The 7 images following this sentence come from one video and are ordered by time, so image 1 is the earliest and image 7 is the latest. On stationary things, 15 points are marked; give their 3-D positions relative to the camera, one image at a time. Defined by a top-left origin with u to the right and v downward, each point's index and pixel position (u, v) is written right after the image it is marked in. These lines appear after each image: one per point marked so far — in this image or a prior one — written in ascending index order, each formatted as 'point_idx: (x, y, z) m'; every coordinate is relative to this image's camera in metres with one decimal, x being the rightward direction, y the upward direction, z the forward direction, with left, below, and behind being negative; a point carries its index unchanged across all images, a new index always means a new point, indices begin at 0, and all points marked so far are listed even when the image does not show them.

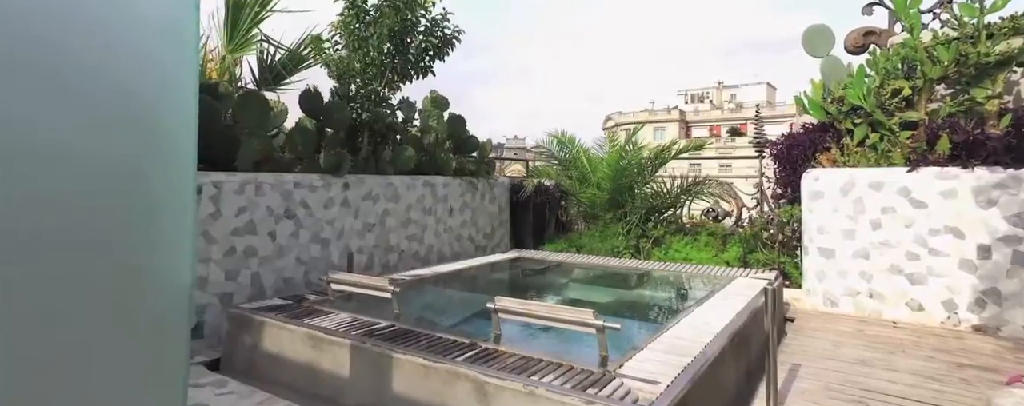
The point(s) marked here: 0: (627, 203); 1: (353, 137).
0: (+1.3, 0.0, +6.1) m
1: (-1.3, +0.5, +4.6) m
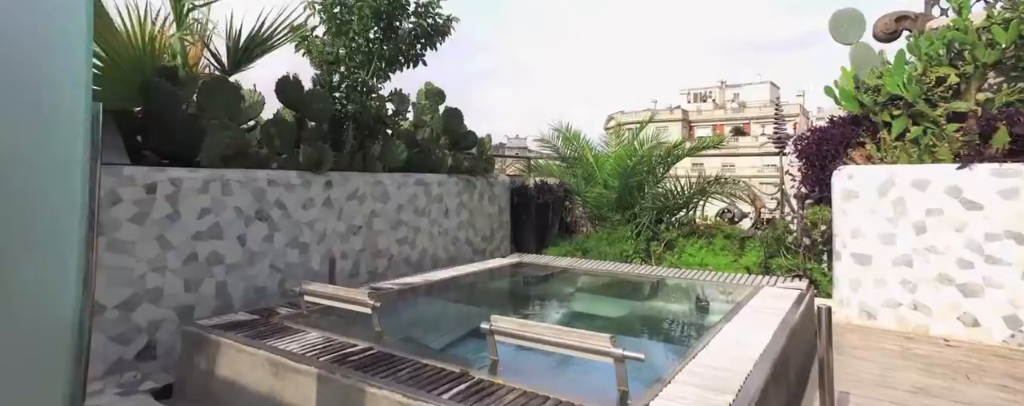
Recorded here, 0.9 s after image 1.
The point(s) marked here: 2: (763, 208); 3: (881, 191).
0: (+1.3, 0.0, +5.7) m
1: (-1.3, +0.5, +4.2) m
2: (+2.5, -0.1, +5.6) m
3: (+2.4, +0.1, +3.7) m
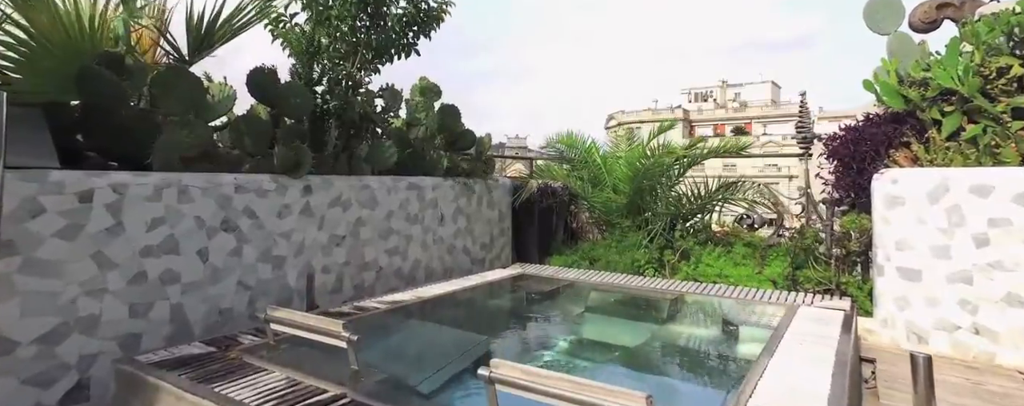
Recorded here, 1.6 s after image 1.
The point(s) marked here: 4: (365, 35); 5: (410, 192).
0: (+1.3, -0.1, +5.2) m
1: (-1.3, +0.5, +3.8) m
2: (+2.5, -0.1, +5.1) m
3: (+2.4, 0.0, +3.2) m
4: (-1.1, +1.2, +4.2) m
5: (-0.8, +0.1, +4.2) m
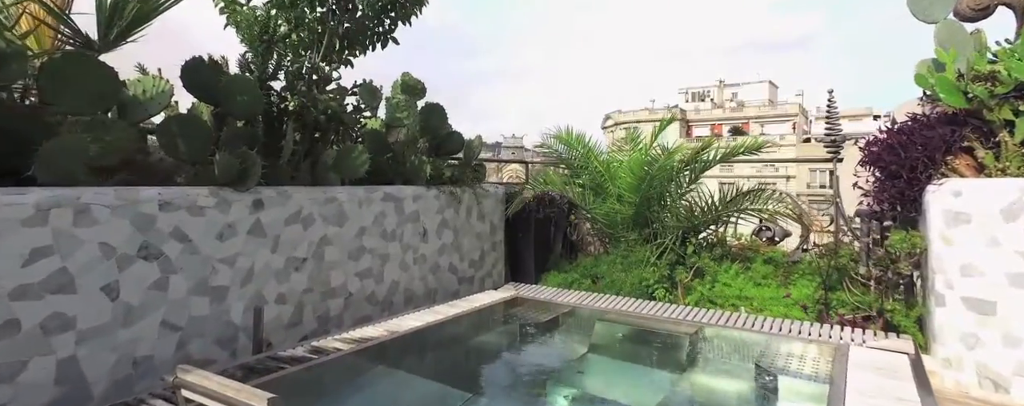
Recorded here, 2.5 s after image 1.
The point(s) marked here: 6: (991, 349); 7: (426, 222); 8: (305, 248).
0: (+1.2, -0.2, +4.7) m
1: (-1.3, +0.4, +3.2) m
2: (+2.4, -0.2, +4.6) m
3: (+2.4, -0.1, +2.7) m
4: (-1.1, +1.1, +3.6) m
5: (-0.8, 0.0, +3.6) m
6: (+2.3, -0.7, +2.7) m
7: (-0.6, -0.1, +3.9) m
8: (-1.1, -0.2, +3.1) m
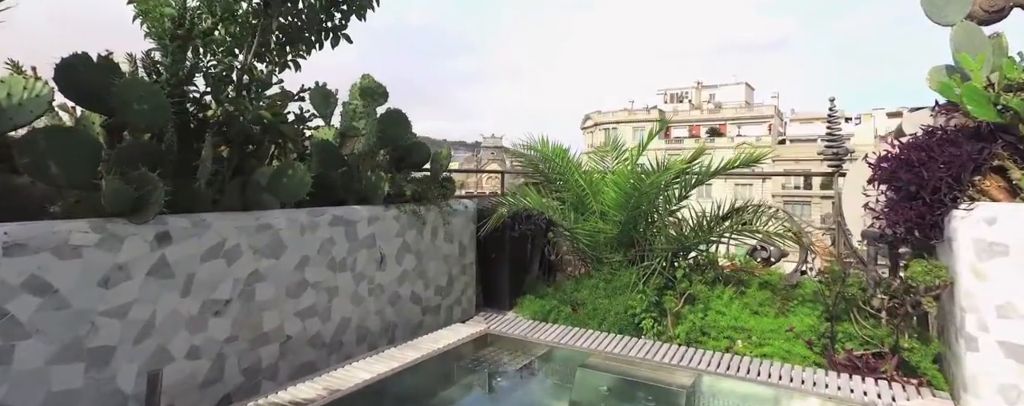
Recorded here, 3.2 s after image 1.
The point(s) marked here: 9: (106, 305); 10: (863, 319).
0: (+1.0, -0.3, +4.2) m
1: (-1.5, +0.3, +2.7) m
2: (+2.2, -0.3, +4.2) m
3: (+2.2, -0.2, +2.3) m
4: (-1.3, +1.0, +3.1) m
5: (-1.0, -0.1, +3.1) m
6: (+2.2, -0.8, +2.3) m
7: (-0.8, -0.3, +3.4) m
8: (-1.3, -0.4, +2.5) m
9: (-1.5, -0.4, +2.1) m
10: (+2.1, -0.7, +3.4) m
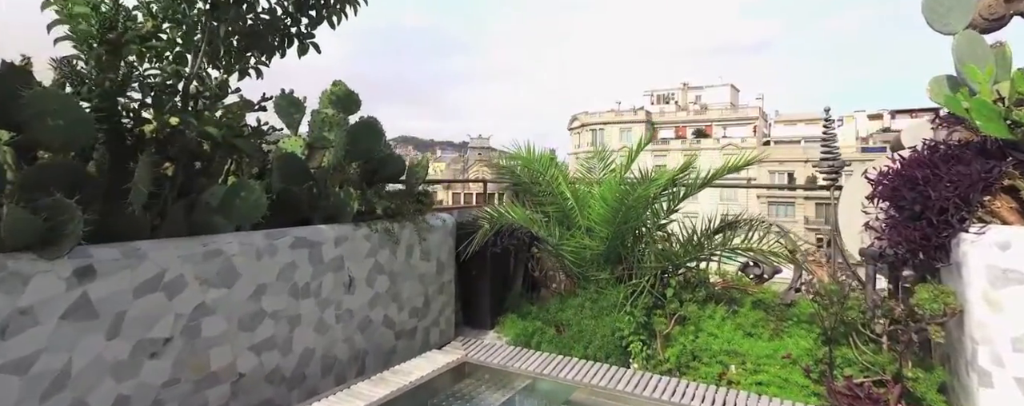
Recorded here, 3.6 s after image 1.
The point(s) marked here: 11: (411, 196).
0: (+0.9, -0.4, +4.0) m
1: (-1.6, +0.2, +2.4) m
2: (+2.1, -0.4, +4.0) m
3: (+2.1, -0.3, +2.1) m
4: (-1.4, +0.9, +2.8) m
5: (-1.1, -0.2, +2.8) m
6: (+2.1, -0.9, +2.1) m
7: (-0.9, -0.4, +3.2) m
8: (-1.4, -0.5, +2.3) m
9: (-1.6, -0.5, +1.8) m
10: (+2.0, -0.8, +3.2) m
11: (-0.7, 0.0, +3.7) m
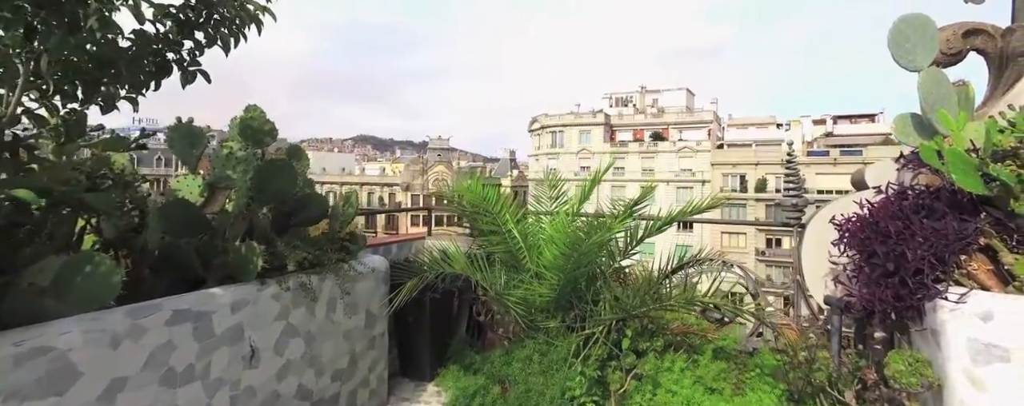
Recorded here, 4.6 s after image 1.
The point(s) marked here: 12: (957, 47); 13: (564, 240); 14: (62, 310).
0: (+0.5, -0.7, +3.7) m
1: (-1.9, -0.1, +1.9) m
2: (+1.7, -0.7, +3.8) m
3: (+1.9, -0.6, +1.9) m
4: (-1.7, +0.7, +2.3) m
5: (-1.4, -0.5, +2.4) m
6: (+1.8, -1.2, +1.9) m
7: (-1.2, -0.6, +2.7) m
8: (-1.6, -0.7, +1.8) m
9: (-1.8, -0.7, +1.3) m
10: (+1.7, -1.1, +3.0) m
11: (-1.0, -0.2, +3.3) m
12: (+2.5, +0.8, +3.1) m
13: (+0.3, -0.2, +3.6) m
14: (-1.6, -0.3, +2.0) m
